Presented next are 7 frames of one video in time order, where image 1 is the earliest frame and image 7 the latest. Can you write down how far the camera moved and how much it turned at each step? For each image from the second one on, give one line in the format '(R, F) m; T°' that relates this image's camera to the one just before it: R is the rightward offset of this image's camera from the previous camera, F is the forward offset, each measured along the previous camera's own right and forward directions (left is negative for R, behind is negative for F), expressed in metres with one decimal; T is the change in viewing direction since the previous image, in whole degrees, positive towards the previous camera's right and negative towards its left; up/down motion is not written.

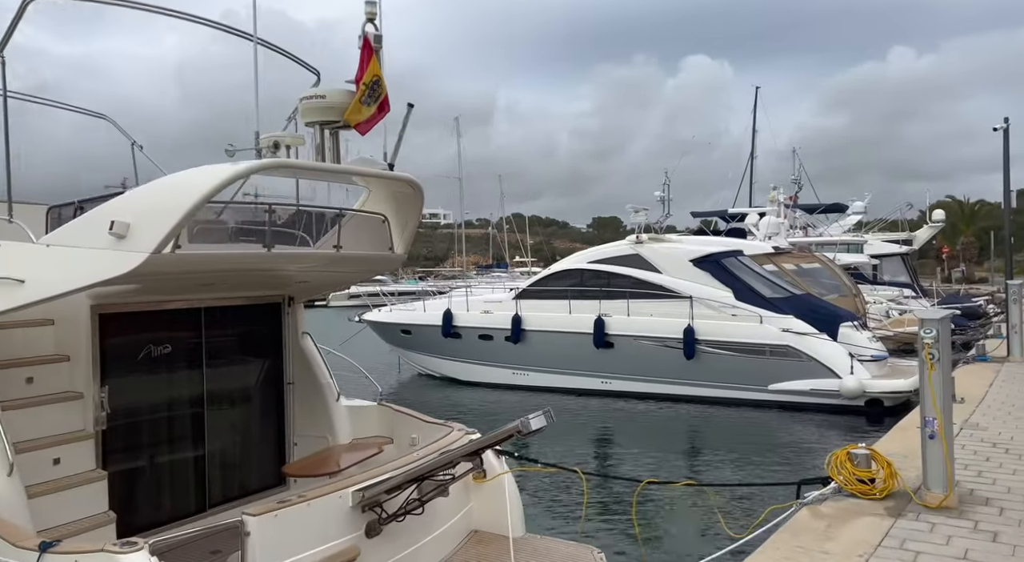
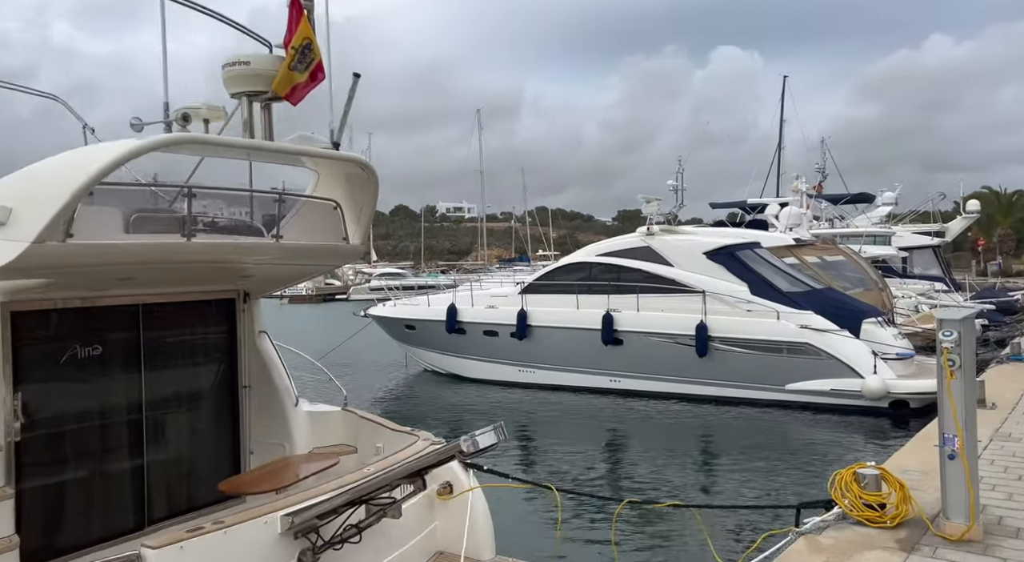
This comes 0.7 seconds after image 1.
(+0.3, +0.5) m; -2°
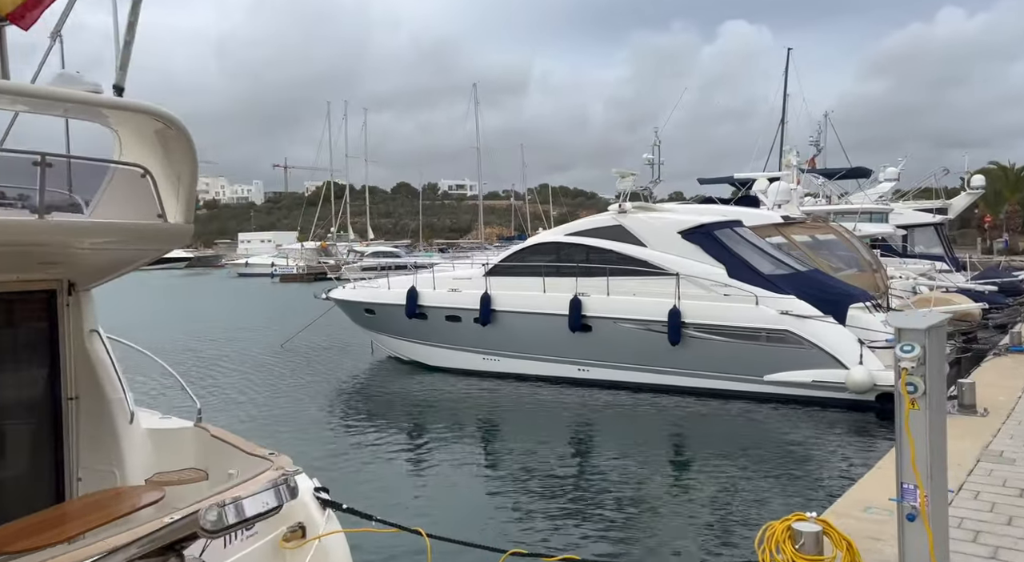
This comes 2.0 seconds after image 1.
(+0.6, +0.9) m; 0°
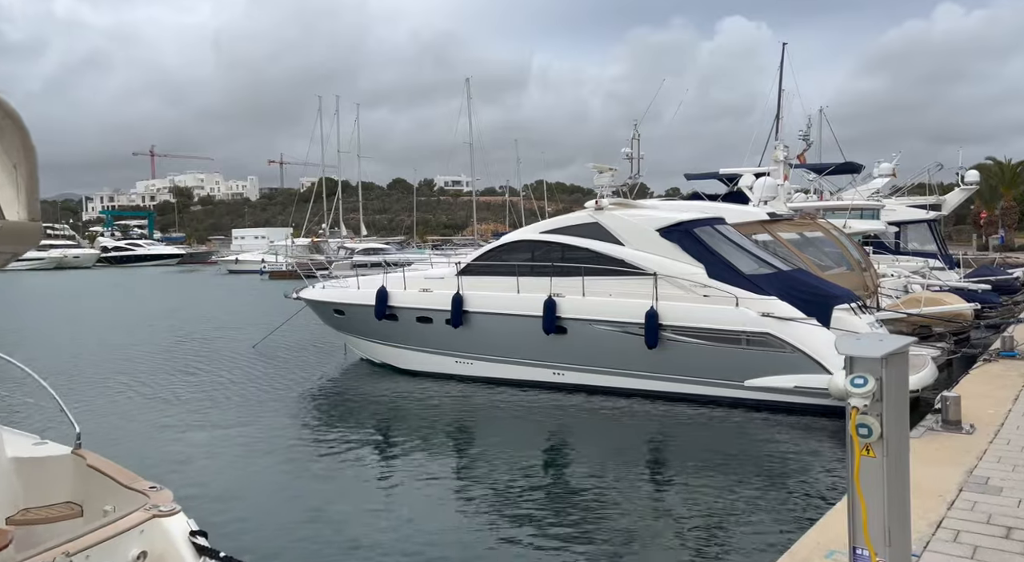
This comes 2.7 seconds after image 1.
(+0.3, +0.5) m; 0°
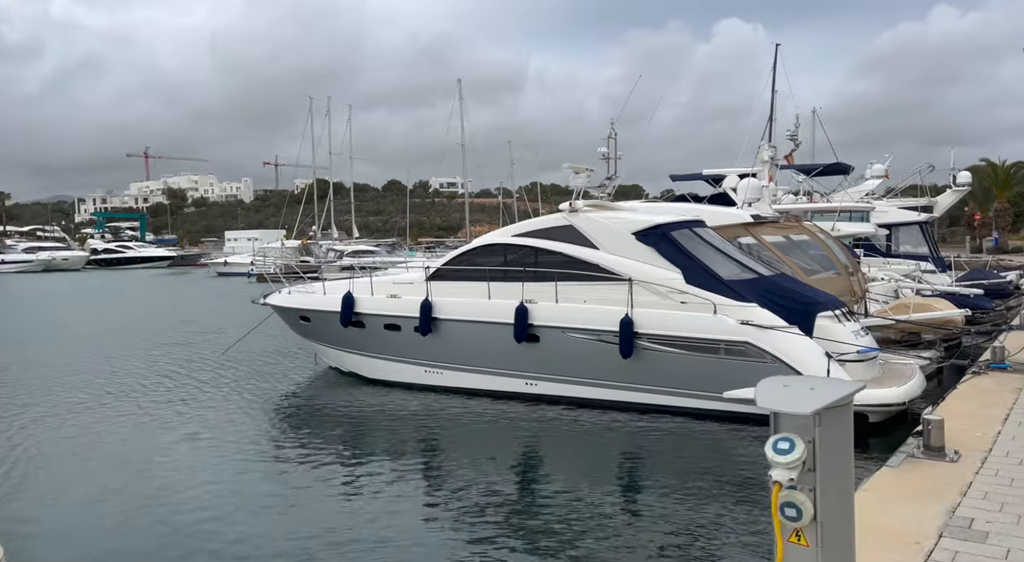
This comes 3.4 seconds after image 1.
(+0.3, +0.5) m; 0°
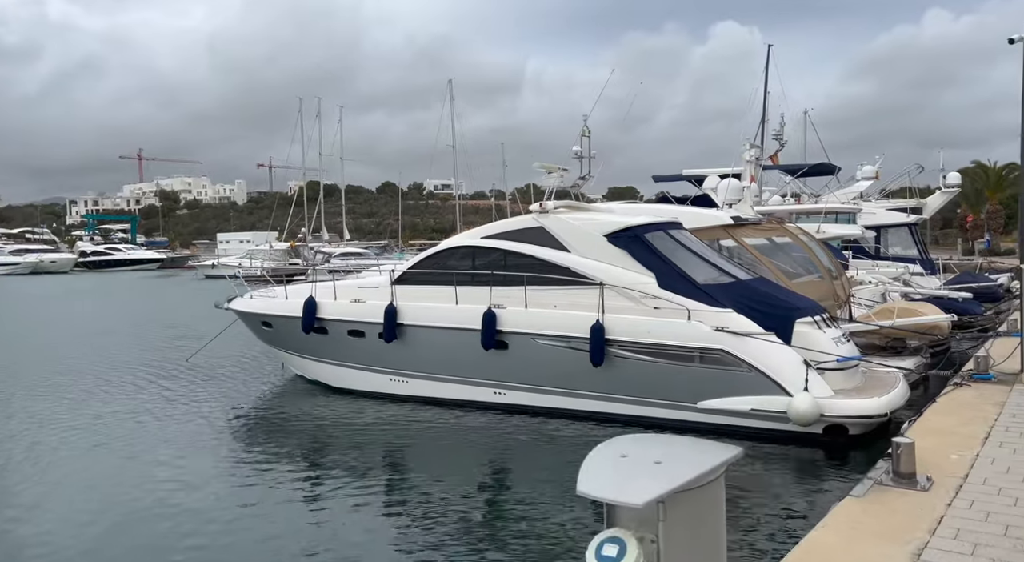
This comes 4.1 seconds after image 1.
(+0.3, +0.4) m; 0°
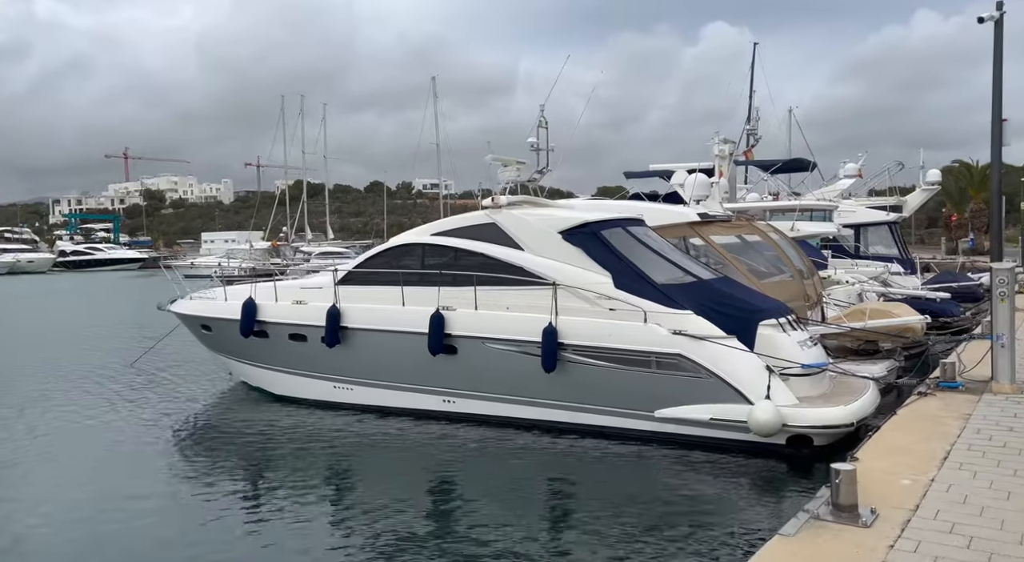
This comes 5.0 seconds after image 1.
(+0.4, +0.6) m; +1°
